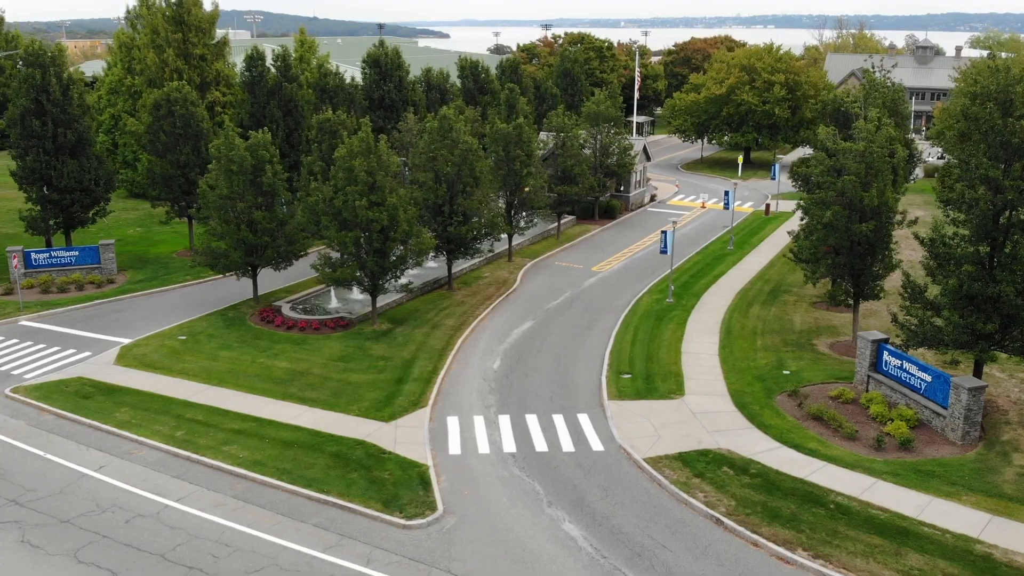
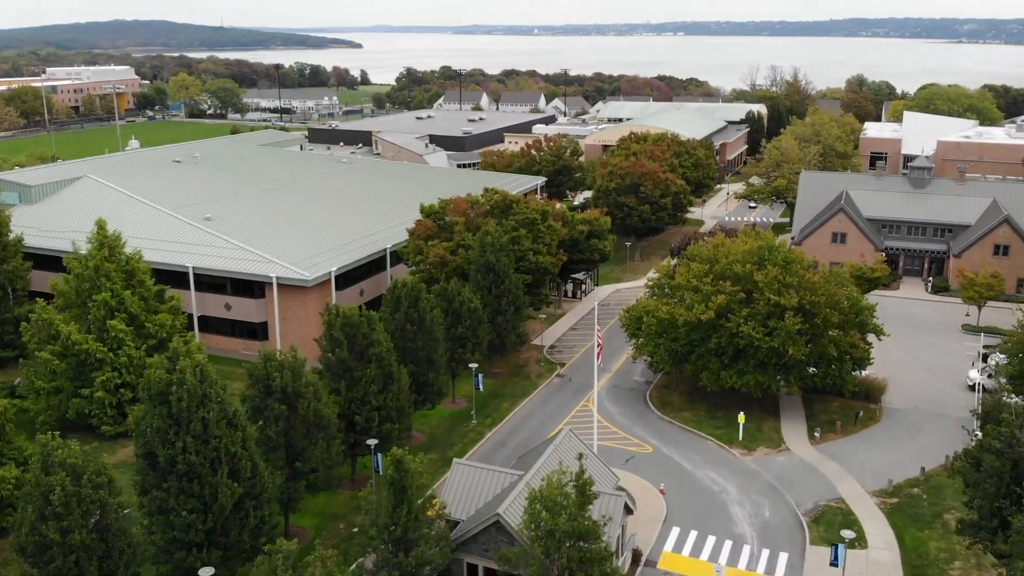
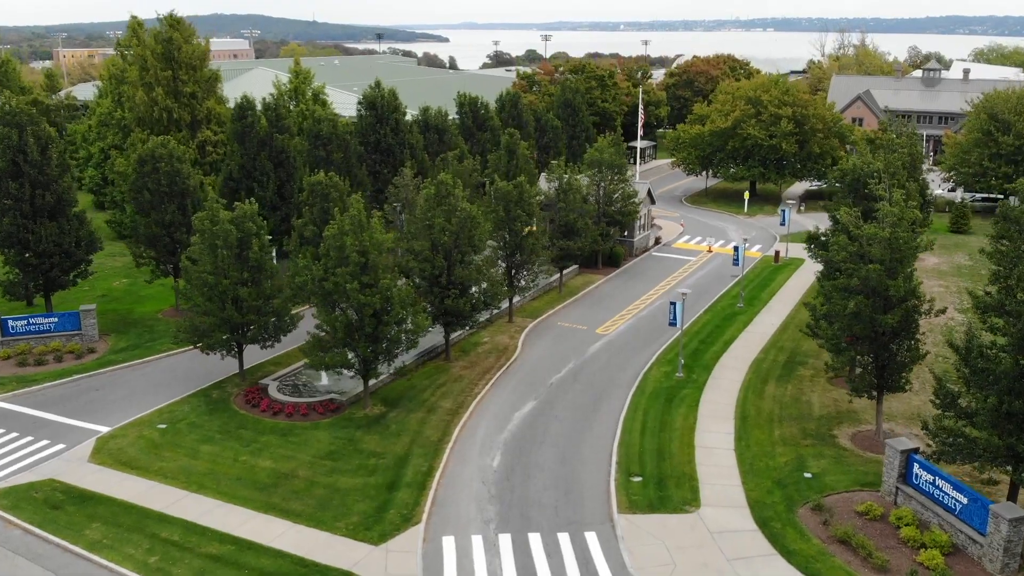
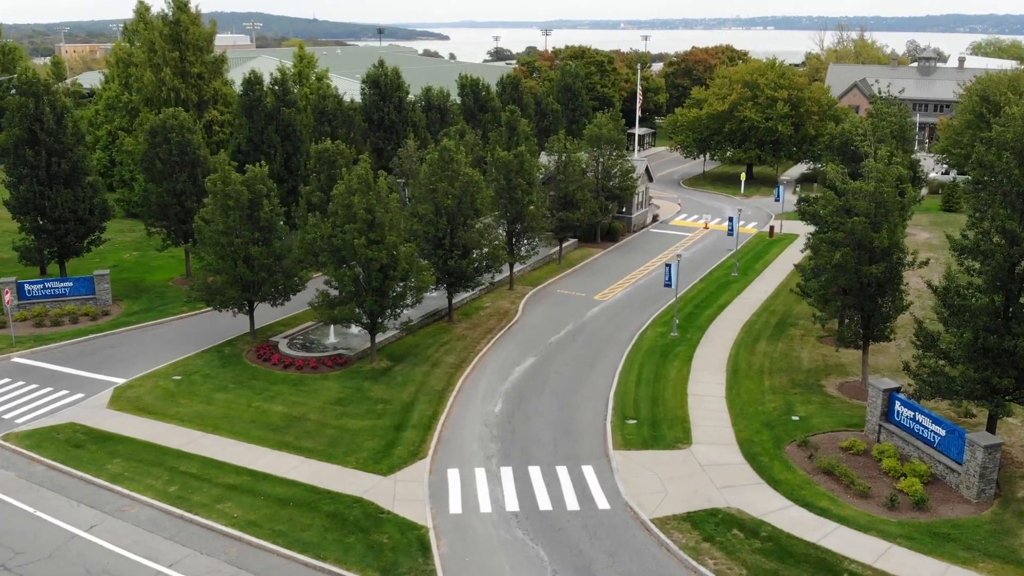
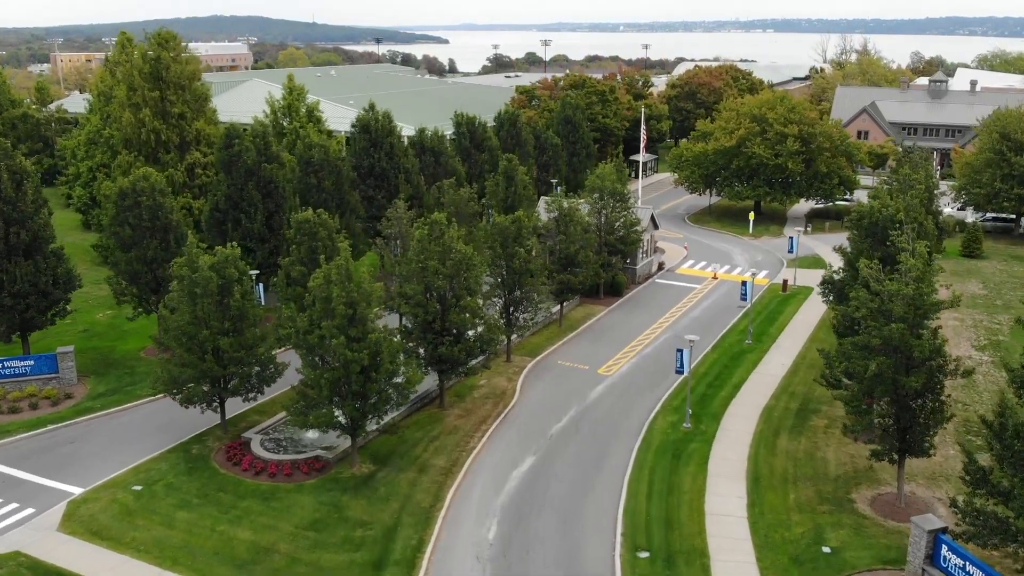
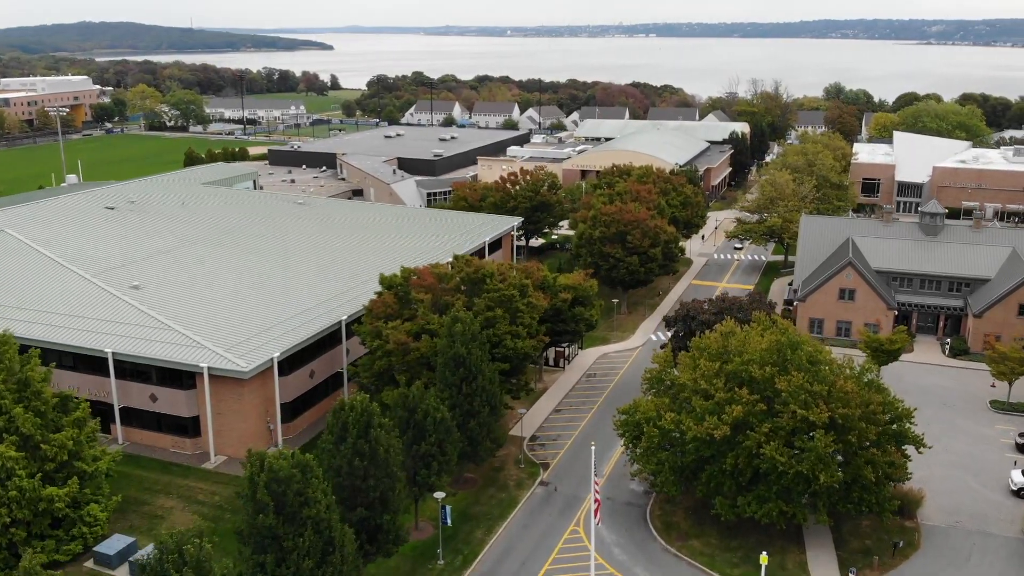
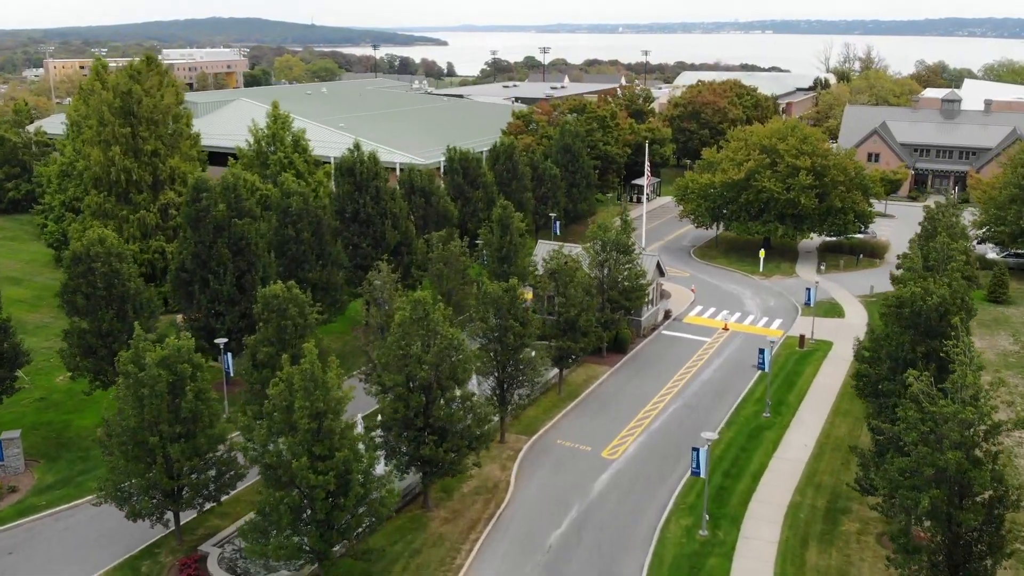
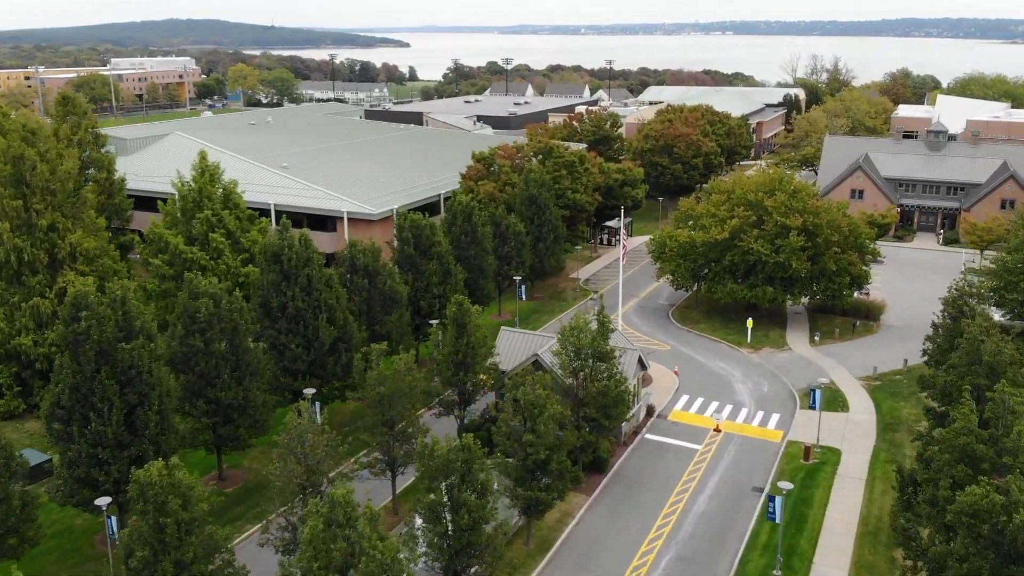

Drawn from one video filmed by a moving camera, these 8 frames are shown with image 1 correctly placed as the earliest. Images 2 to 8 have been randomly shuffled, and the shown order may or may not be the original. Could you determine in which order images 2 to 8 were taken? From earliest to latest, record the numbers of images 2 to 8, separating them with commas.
4, 3, 5, 7, 8, 2, 6
